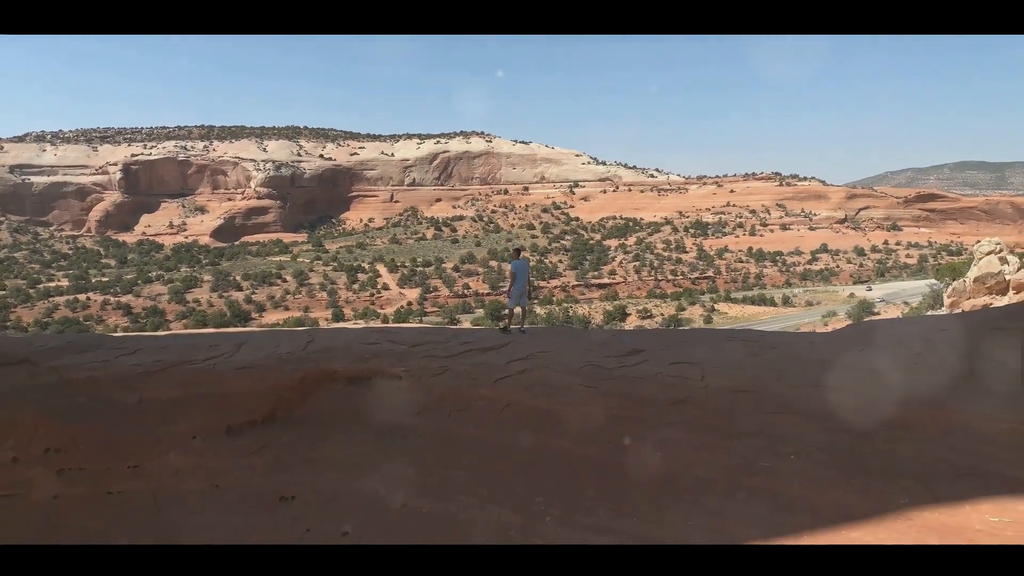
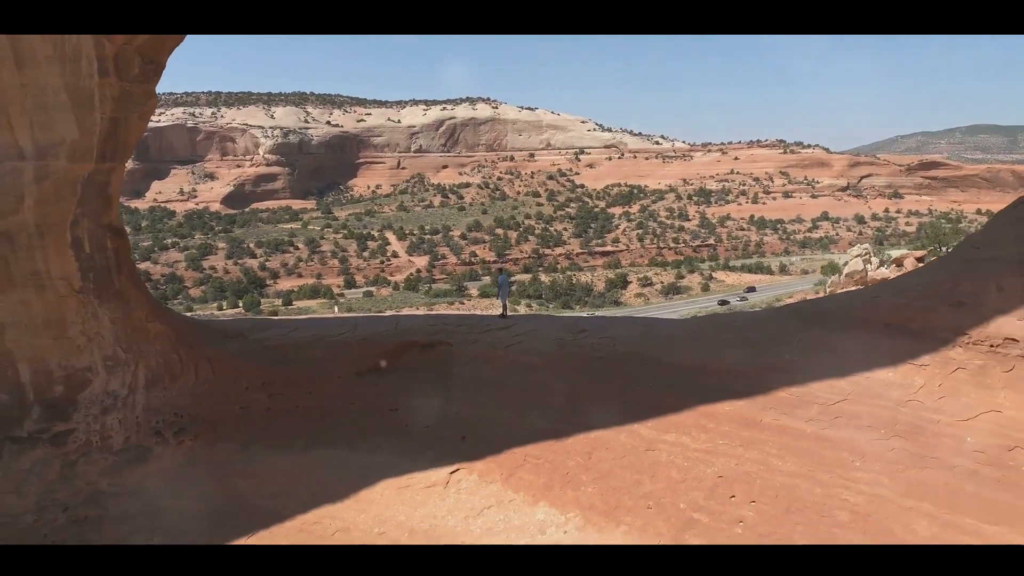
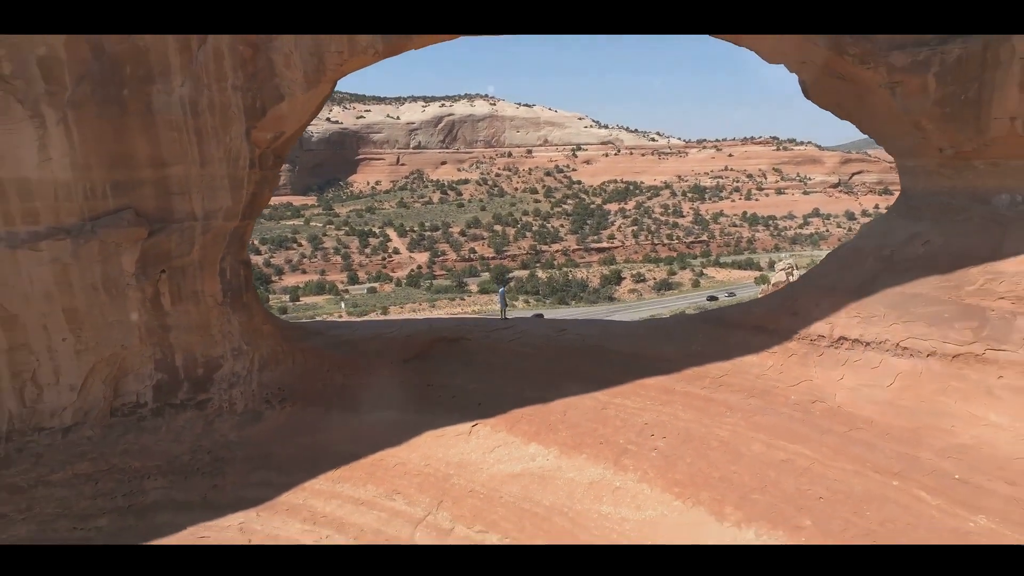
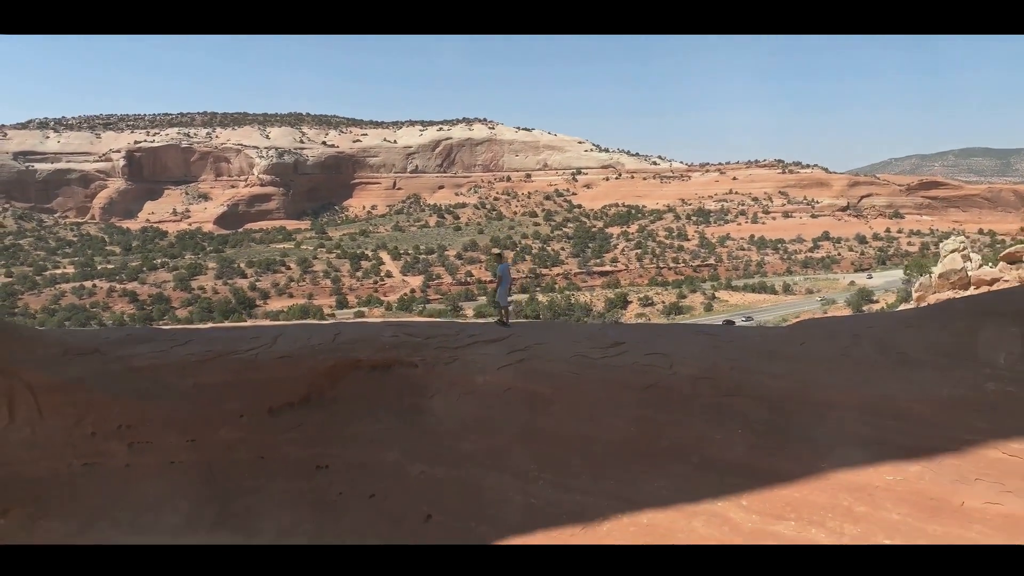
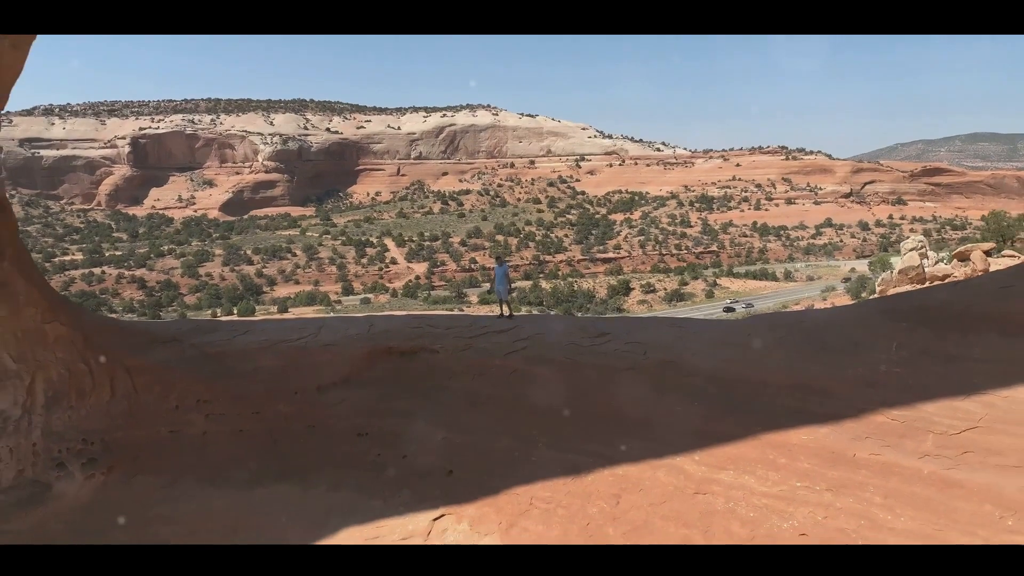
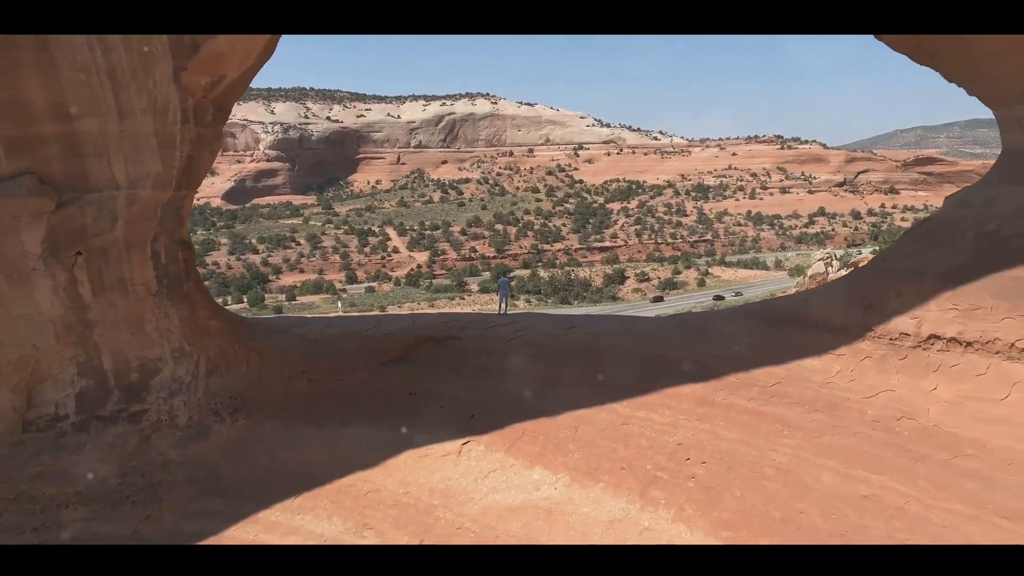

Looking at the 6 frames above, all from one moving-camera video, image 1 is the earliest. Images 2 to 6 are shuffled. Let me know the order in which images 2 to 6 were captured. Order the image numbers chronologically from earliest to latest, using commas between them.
4, 5, 2, 6, 3
